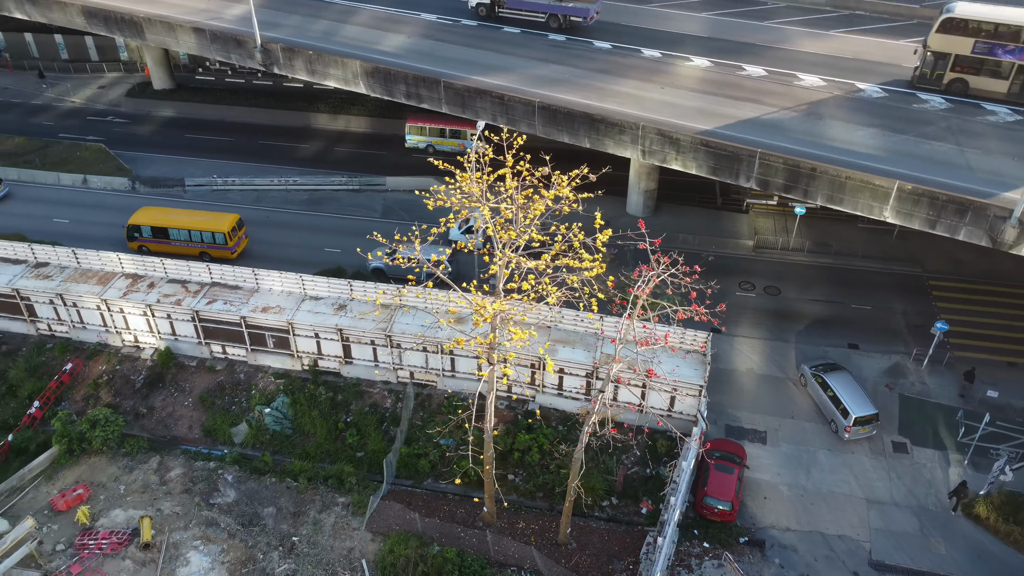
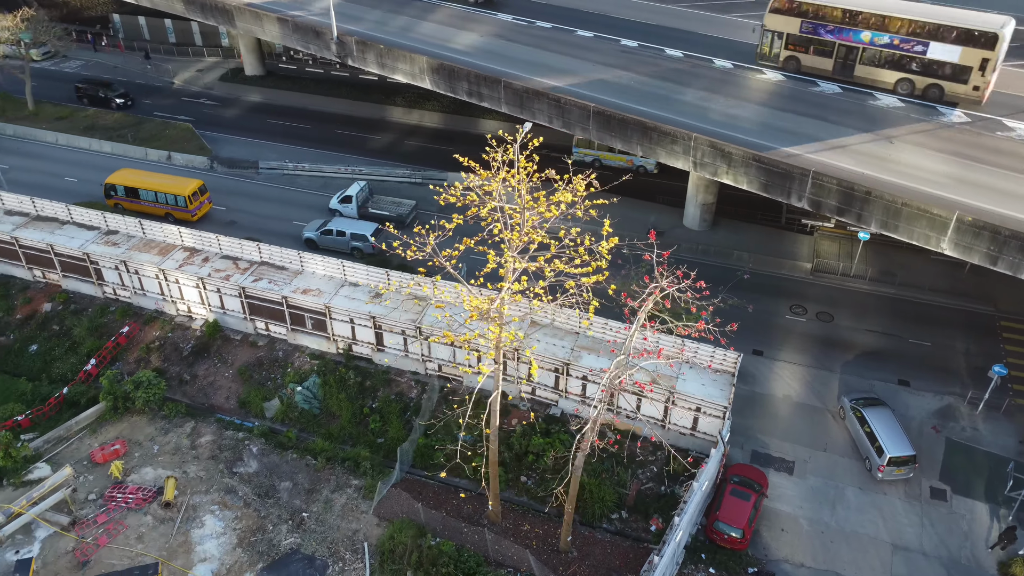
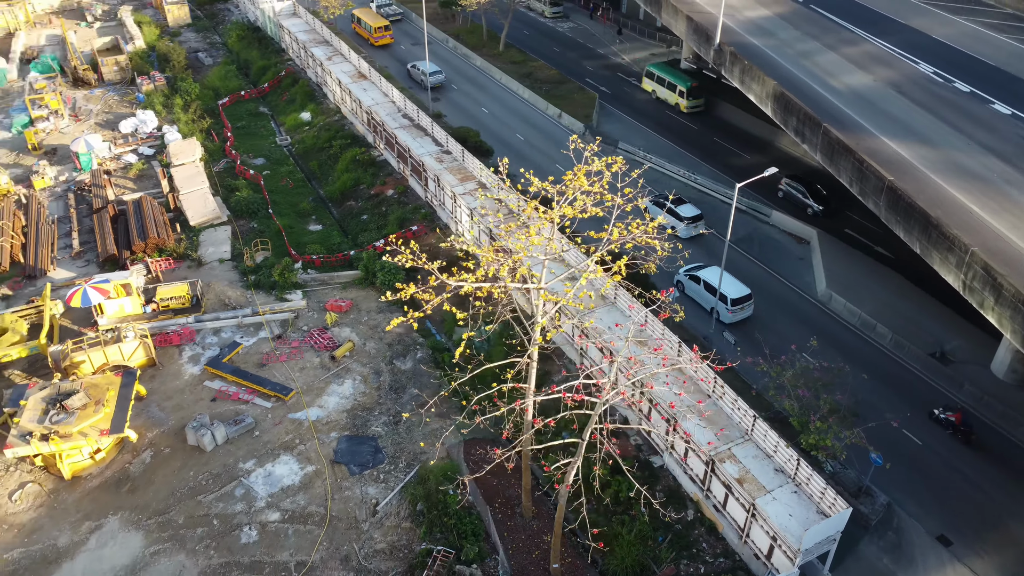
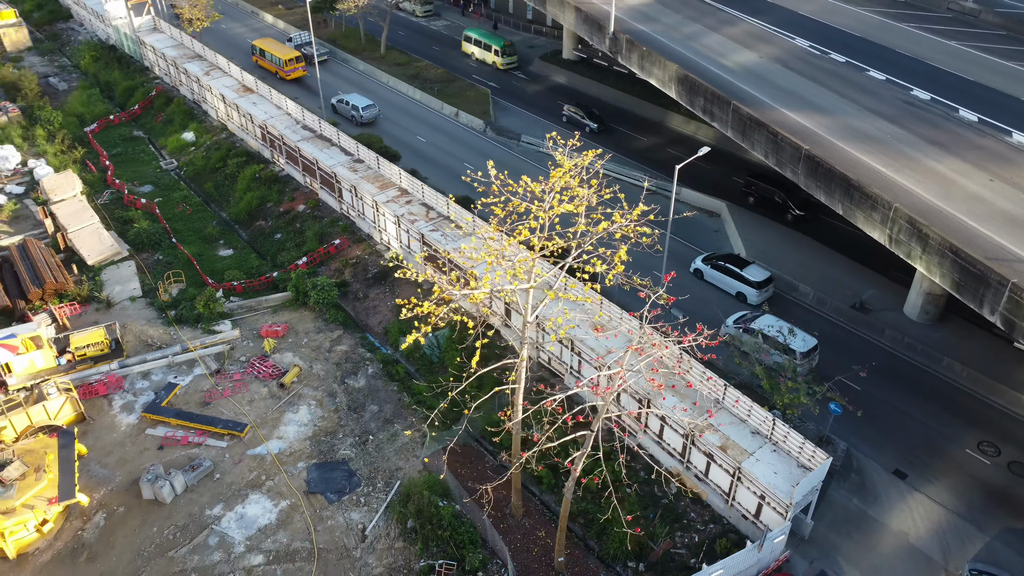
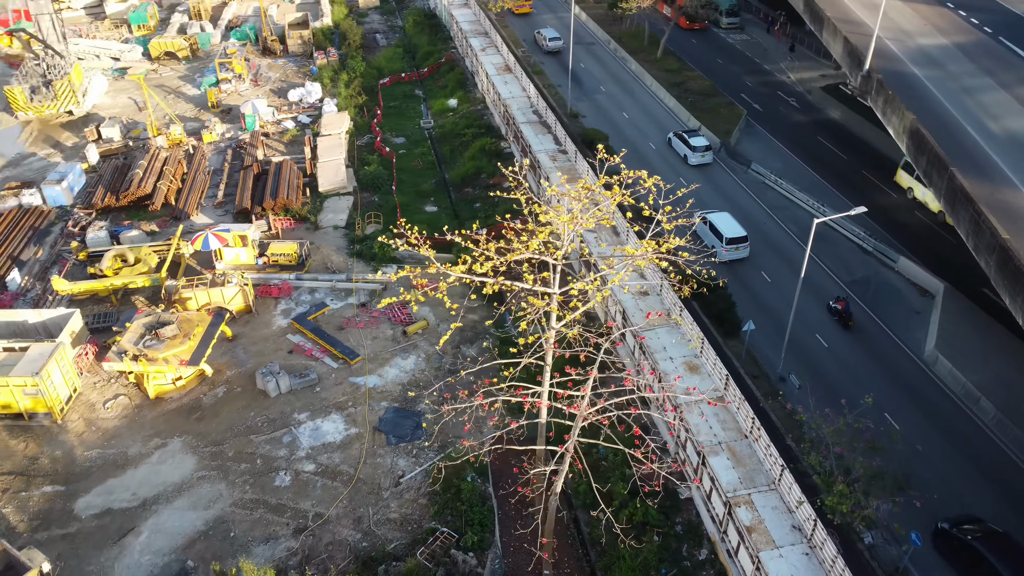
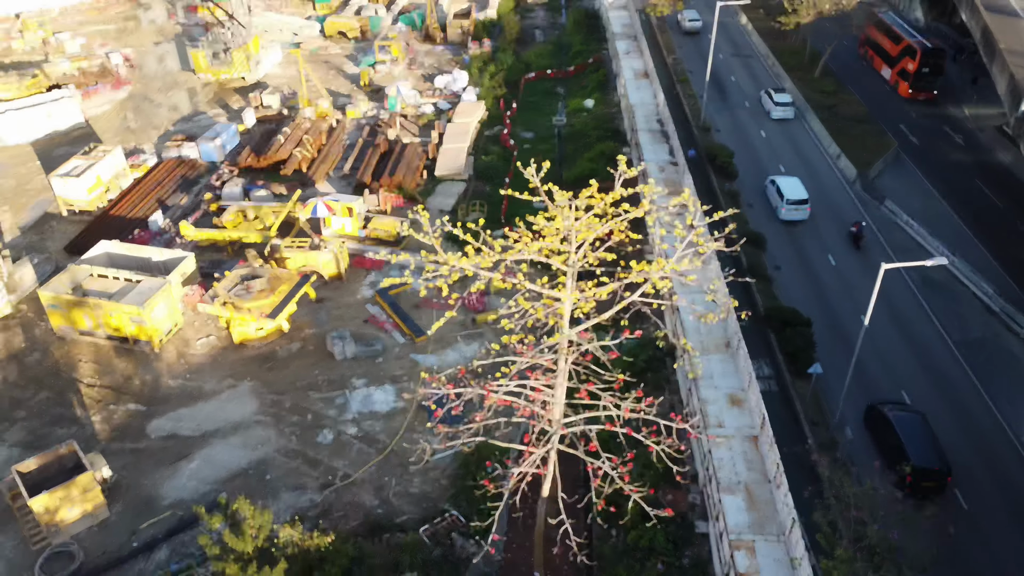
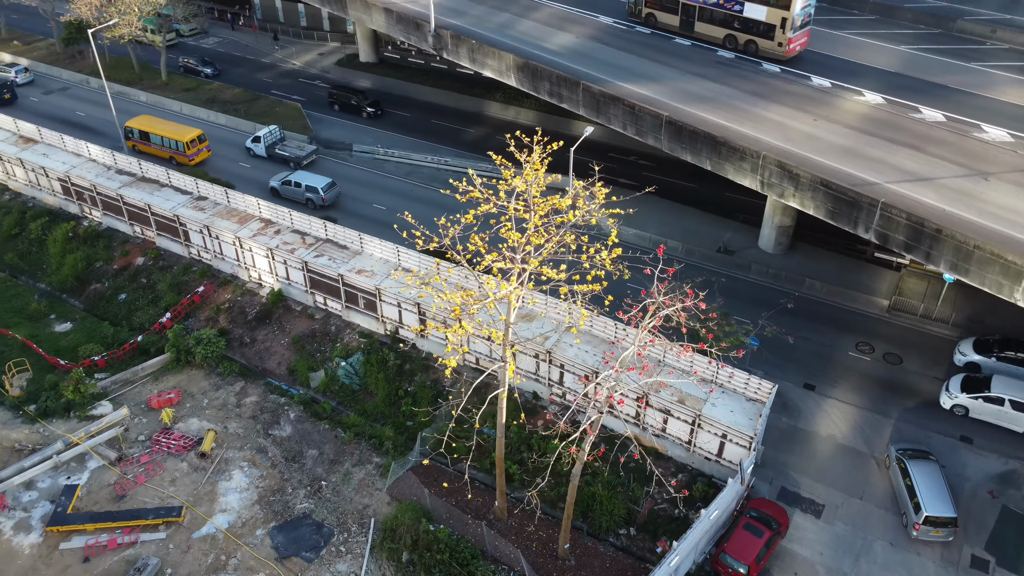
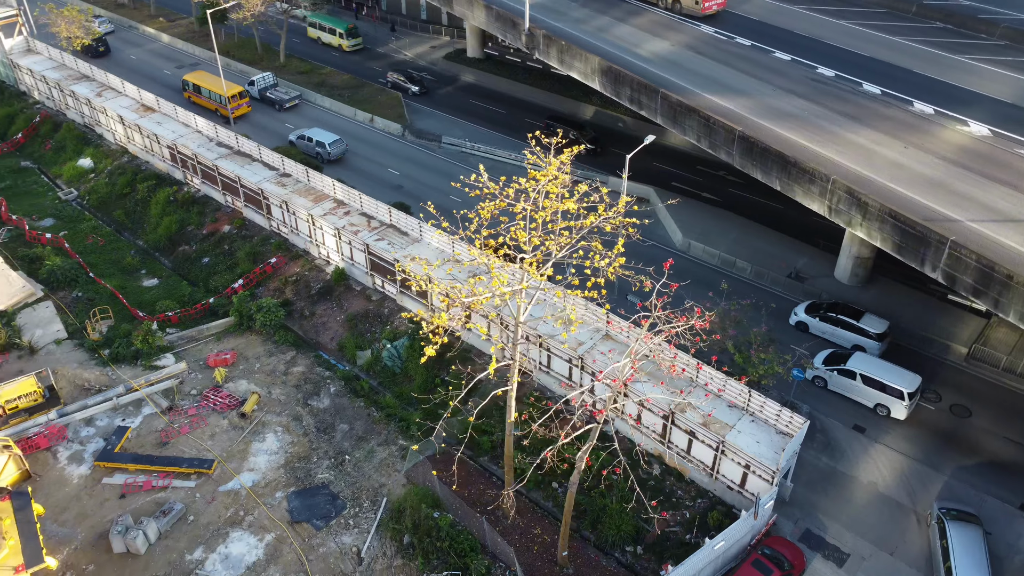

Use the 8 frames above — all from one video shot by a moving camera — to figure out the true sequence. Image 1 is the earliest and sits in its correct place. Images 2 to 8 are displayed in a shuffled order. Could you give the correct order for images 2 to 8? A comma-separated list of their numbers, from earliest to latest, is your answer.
2, 7, 8, 4, 3, 5, 6
